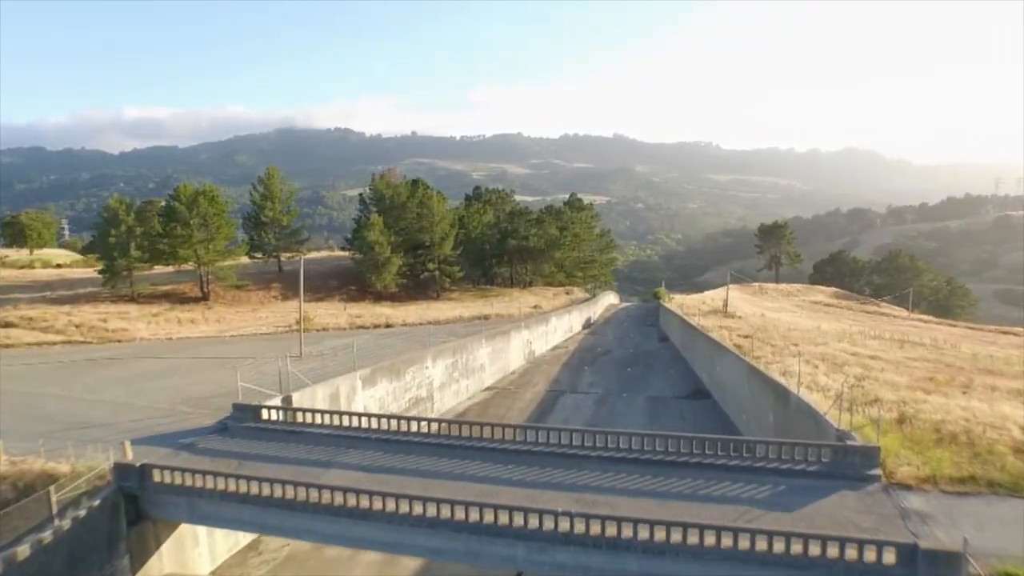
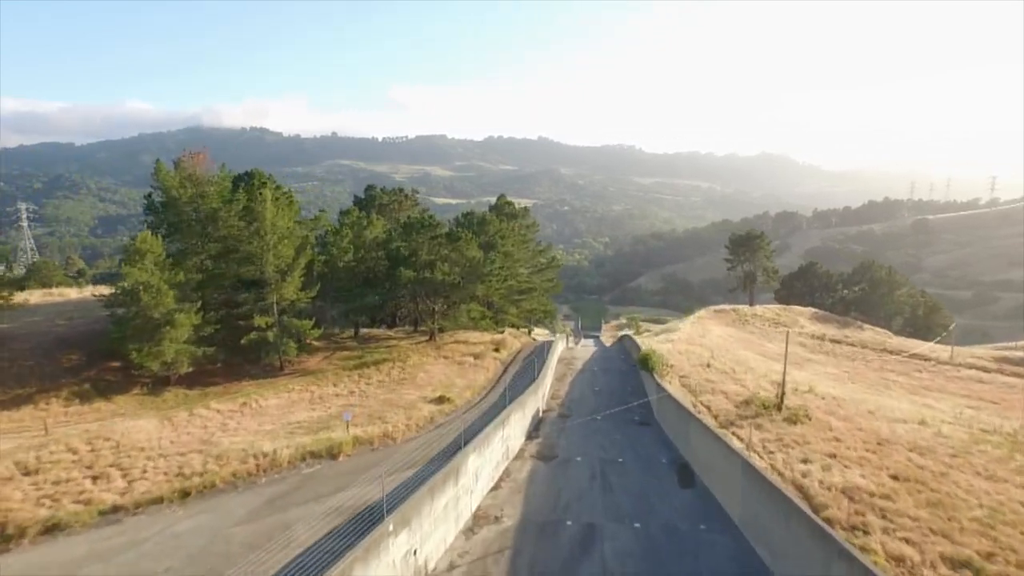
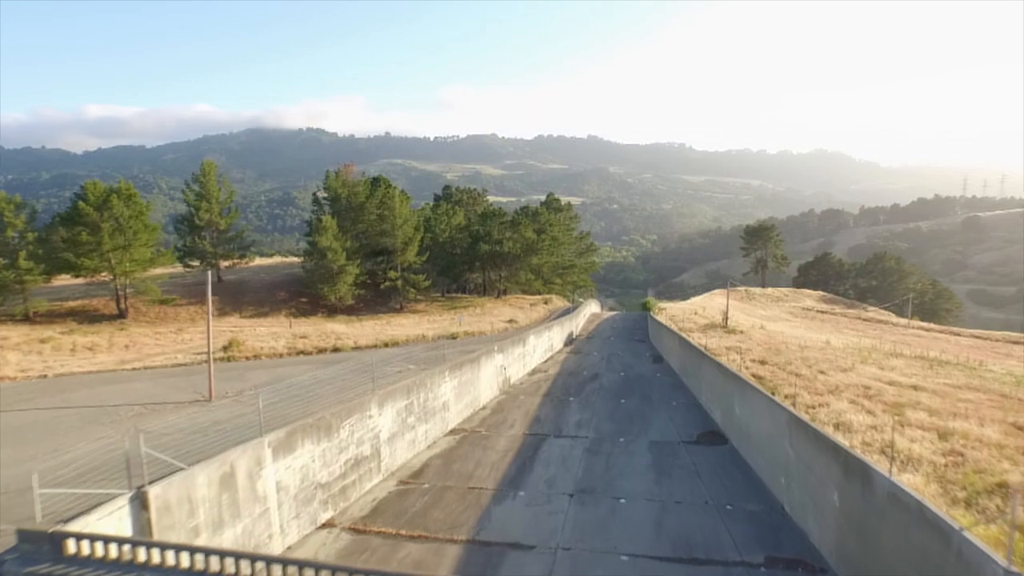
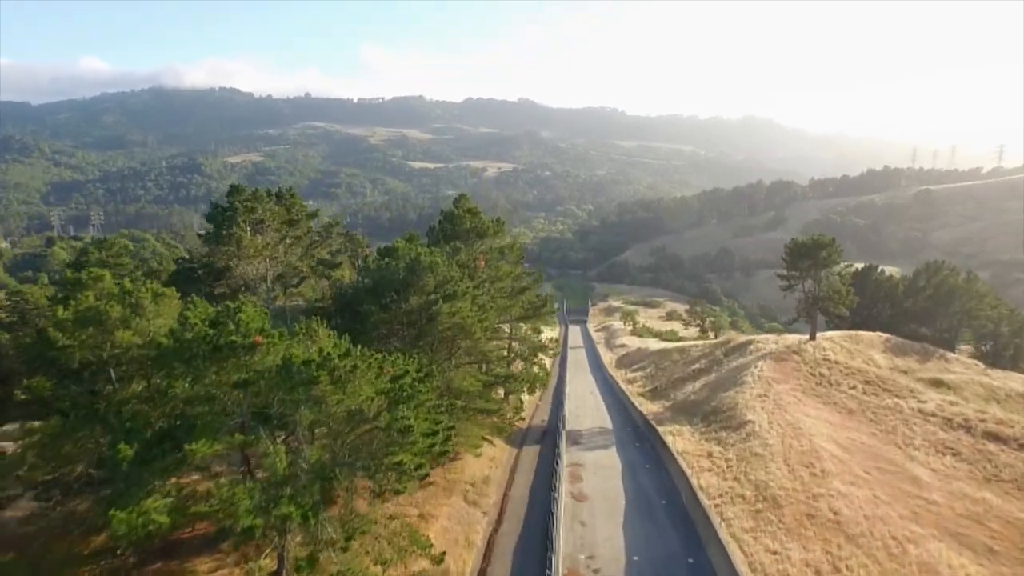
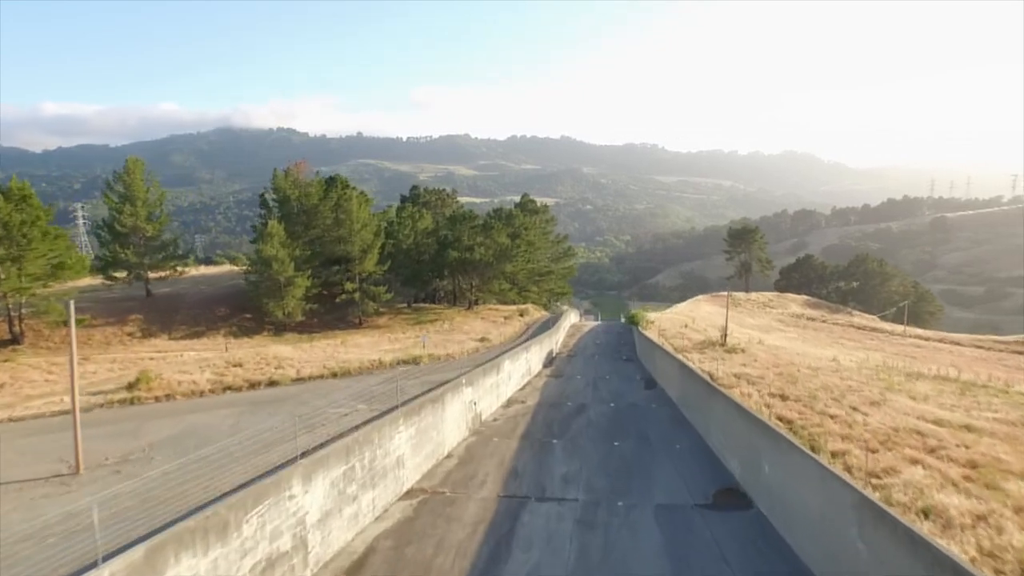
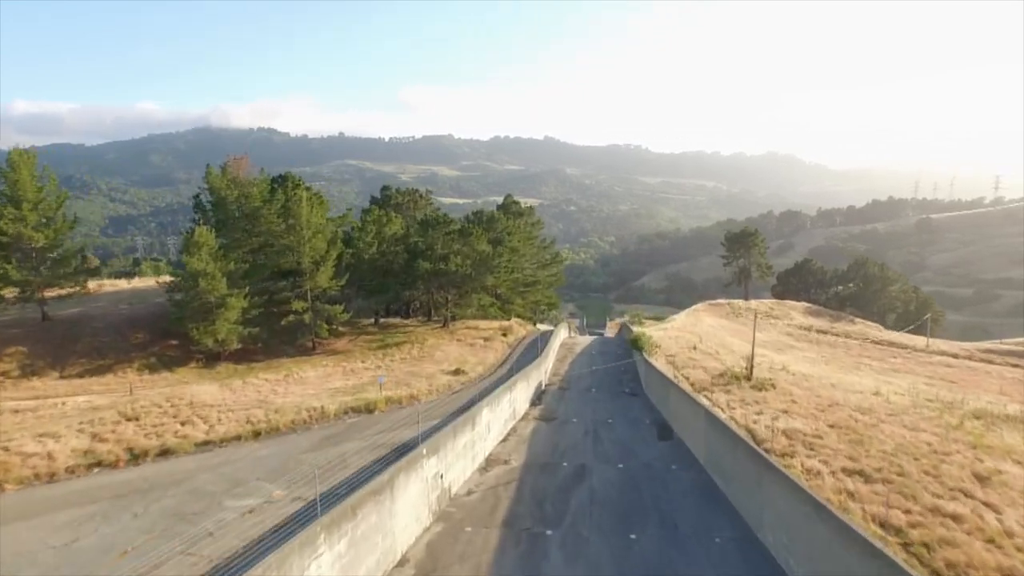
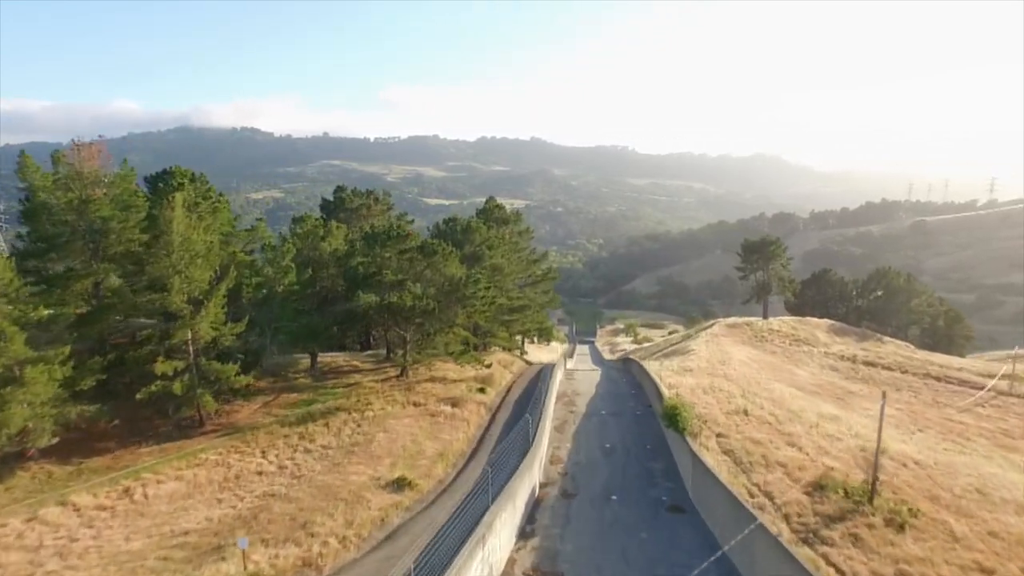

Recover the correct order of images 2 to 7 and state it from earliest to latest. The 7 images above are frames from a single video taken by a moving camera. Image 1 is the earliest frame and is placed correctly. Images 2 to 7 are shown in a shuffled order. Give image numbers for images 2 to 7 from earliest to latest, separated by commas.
3, 5, 6, 2, 7, 4
